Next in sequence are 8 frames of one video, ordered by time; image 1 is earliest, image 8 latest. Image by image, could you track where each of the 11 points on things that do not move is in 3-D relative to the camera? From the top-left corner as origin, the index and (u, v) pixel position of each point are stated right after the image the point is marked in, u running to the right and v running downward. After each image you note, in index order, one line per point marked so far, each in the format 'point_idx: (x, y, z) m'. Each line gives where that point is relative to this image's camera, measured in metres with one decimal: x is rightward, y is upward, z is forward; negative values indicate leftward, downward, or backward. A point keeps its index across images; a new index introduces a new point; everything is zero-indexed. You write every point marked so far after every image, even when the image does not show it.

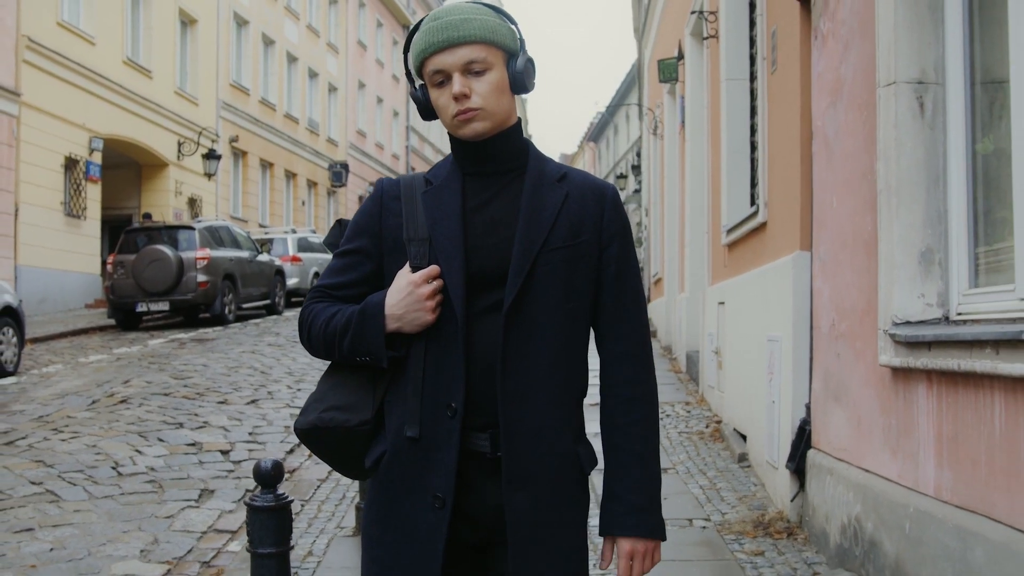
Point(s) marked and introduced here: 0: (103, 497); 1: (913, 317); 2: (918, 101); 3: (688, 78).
0: (-2.0, -1.0, +6.4) m
1: (+1.2, -0.1, +4.0) m
2: (+1.2, +0.6, +4.0) m
3: (+1.4, +1.7, +10.5) m
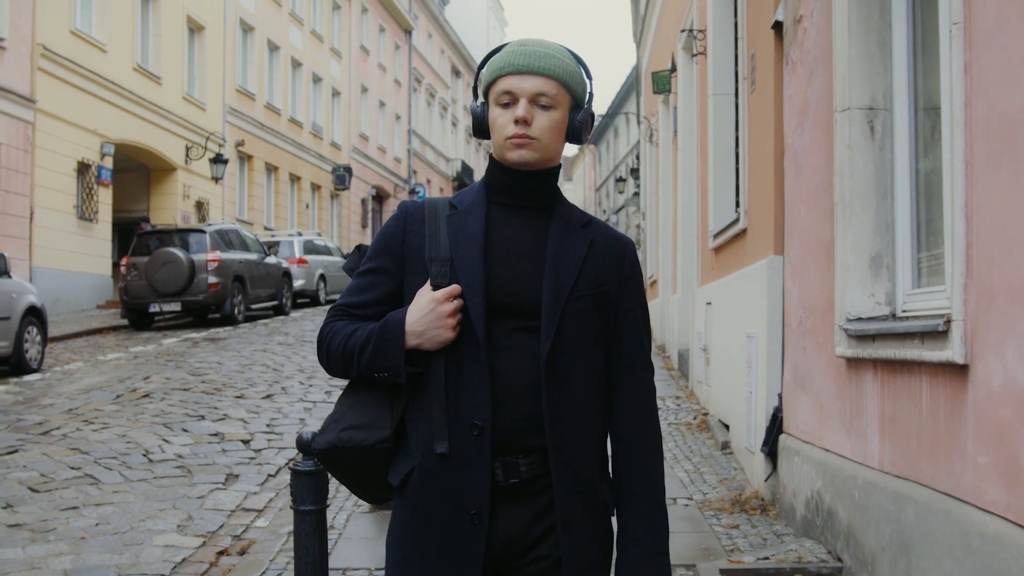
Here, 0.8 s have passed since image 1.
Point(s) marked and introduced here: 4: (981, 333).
0: (-2.0, -1.0, +6.9) m
1: (+1.2, -0.1, +4.5) m
2: (+1.2, +0.6, +4.6) m
3: (+1.4, +1.7, +11.1) m
4: (+1.1, -0.1, +3.2) m
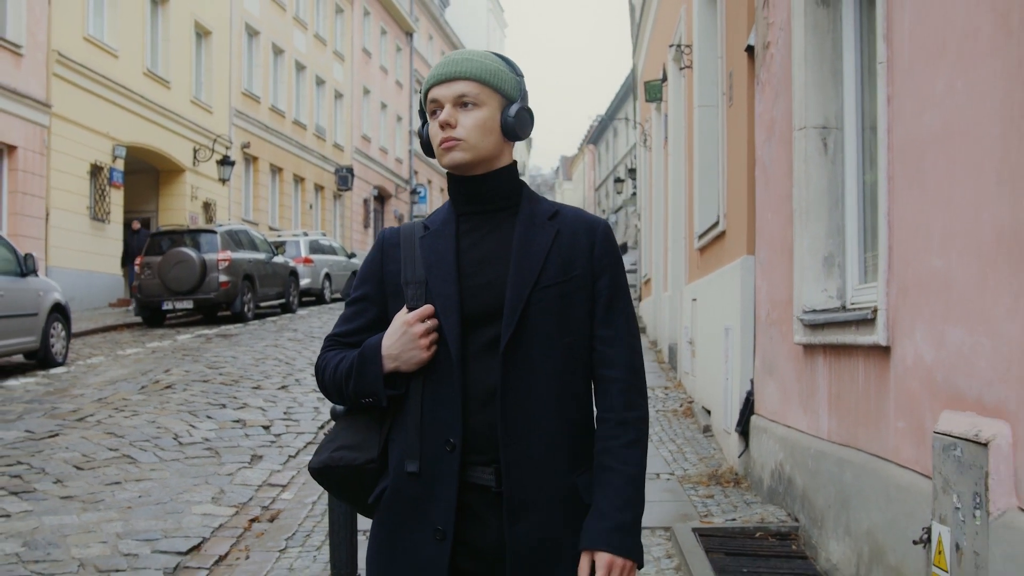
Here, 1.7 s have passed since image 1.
0: (-2.0, -1.0, +7.6) m
1: (+1.2, -0.1, +5.2) m
2: (+1.2, +0.6, +5.3) m
3: (+1.4, +1.7, +11.8) m
4: (+1.1, -0.1, +3.9) m
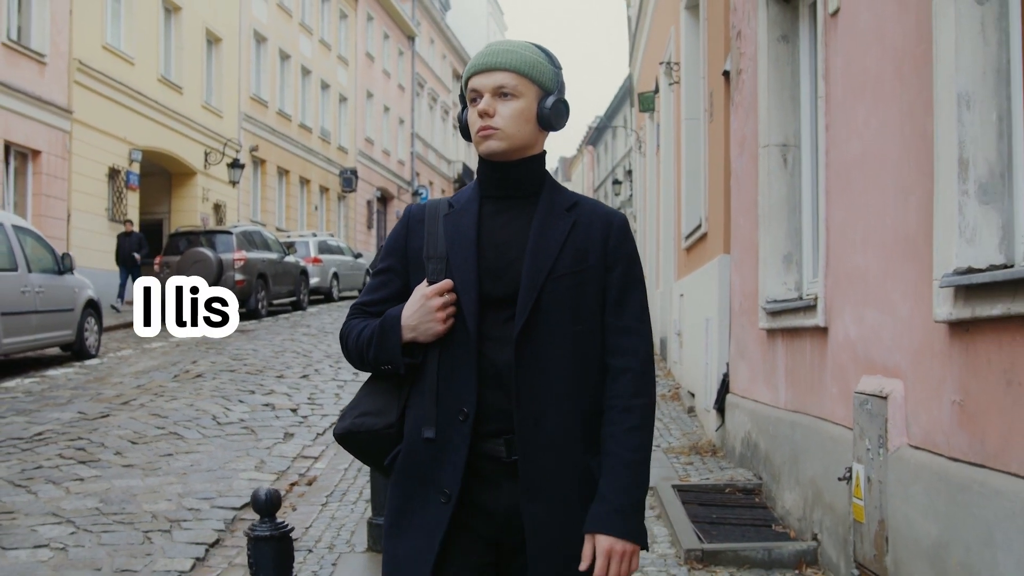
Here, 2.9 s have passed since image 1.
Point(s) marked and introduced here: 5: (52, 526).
0: (-1.9, -1.0, +8.6) m
1: (+1.2, 0.0, +6.2) m
2: (+1.3, +0.6, +6.2) m
3: (+1.4, +1.7, +12.7) m
4: (+1.2, 0.0, +4.9) m
5: (-2.0, -1.1, +5.9) m
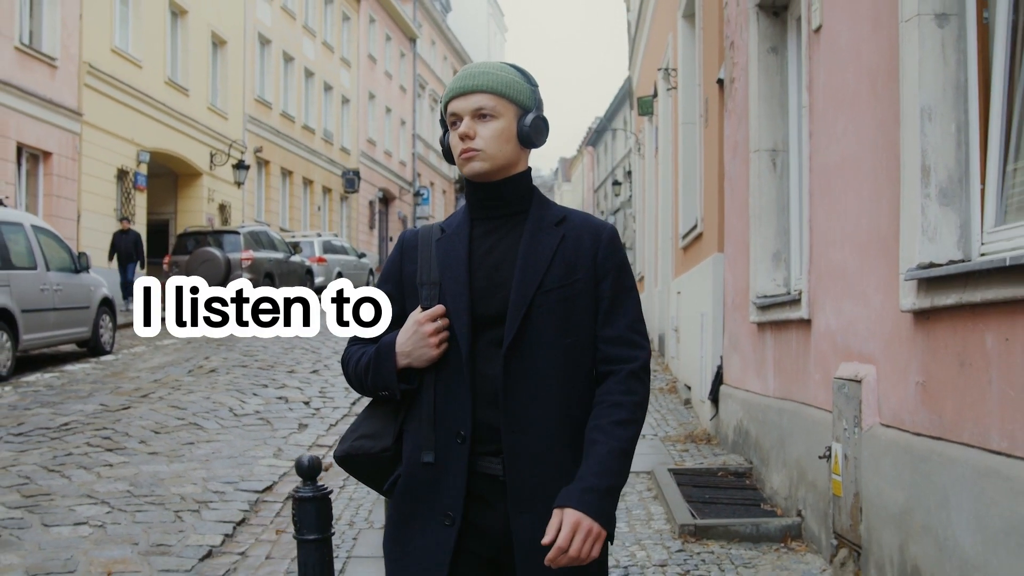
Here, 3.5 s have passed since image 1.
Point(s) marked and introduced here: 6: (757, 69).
0: (-1.9, -0.9, +9.0) m
1: (+1.3, 0.0, +6.6) m
2: (+1.3, +0.6, +6.6) m
3: (+1.5, +1.7, +13.1) m
4: (+1.2, 0.0, +5.3) m
5: (-2.0, -1.0, +6.3) m
6: (+1.2, +1.1, +6.7) m
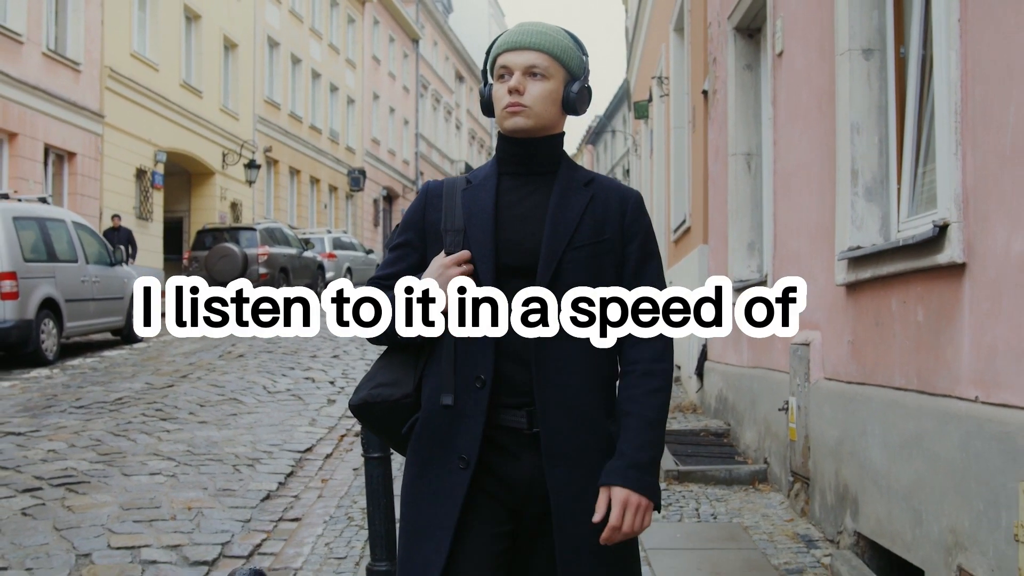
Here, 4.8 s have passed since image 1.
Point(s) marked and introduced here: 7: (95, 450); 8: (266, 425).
0: (-1.8, -0.9, +10.0) m
1: (+1.3, +0.1, +7.6) m
2: (+1.3, +0.7, +7.6) m
3: (+1.5, +1.8, +14.1) m
4: (+1.3, +0.1, +6.3) m
5: (-2.0, -1.0, +7.4) m
6: (+1.3, +1.2, +7.7) m
7: (-2.4, -0.9, +7.6) m
8: (-1.6, -0.9, +8.8) m
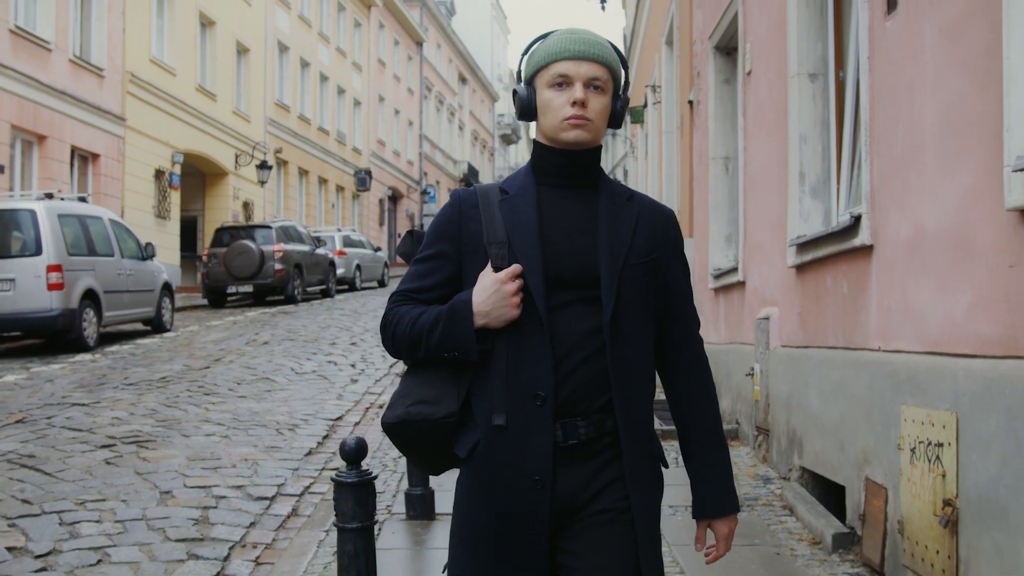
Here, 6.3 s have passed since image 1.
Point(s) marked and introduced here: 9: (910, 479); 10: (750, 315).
0: (-1.8, -0.8, +11.0) m
1: (+1.4, +0.1, +8.6) m
2: (+1.4, +0.8, +8.7) m
3: (+1.6, +1.9, +15.2) m
4: (+1.3, +0.1, +7.3) m
5: (-1.9, -0.9, +8.4) m
6: (+1.3, +1.3, +8.8) m
7: (-2.3, -0.8, +8.7) m
8: (-1.6, -0.8, +9.8) m
9: (+1.2, -0.6, +4.0) m
10: (+1.3, -0.1, +7.3) m
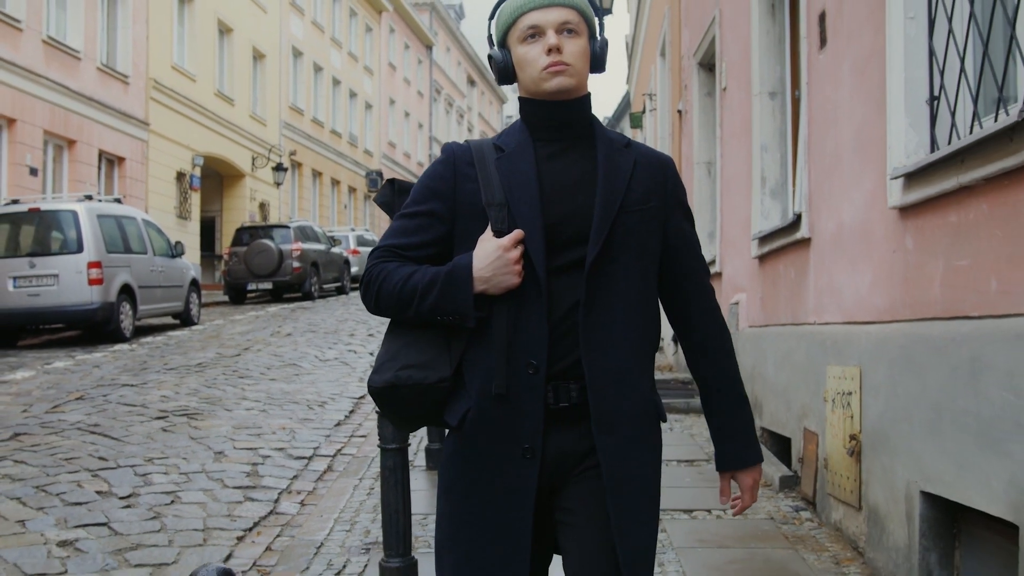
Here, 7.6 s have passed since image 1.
0: (-1.7, -0.7, +12.1) m
1: (+1.4, +0.2, +9.6) m
2: (+1.4, +0.9, +9.7) m
3: (+1.6, +2.0, +16.2) m
4: (+1.3, +0.2, +8.3) m
5: (-1.9, -0.8, +9.4) m
6: (+1.4, +1.3, +9.8) m
7: (-2.3, -0.8, +9.7) m
8: (-1.5, -0.8, +10.9) m
9: (+1.2, -0.5, +5.0) m
10: (+1.3, -0.1, +8.3) m
